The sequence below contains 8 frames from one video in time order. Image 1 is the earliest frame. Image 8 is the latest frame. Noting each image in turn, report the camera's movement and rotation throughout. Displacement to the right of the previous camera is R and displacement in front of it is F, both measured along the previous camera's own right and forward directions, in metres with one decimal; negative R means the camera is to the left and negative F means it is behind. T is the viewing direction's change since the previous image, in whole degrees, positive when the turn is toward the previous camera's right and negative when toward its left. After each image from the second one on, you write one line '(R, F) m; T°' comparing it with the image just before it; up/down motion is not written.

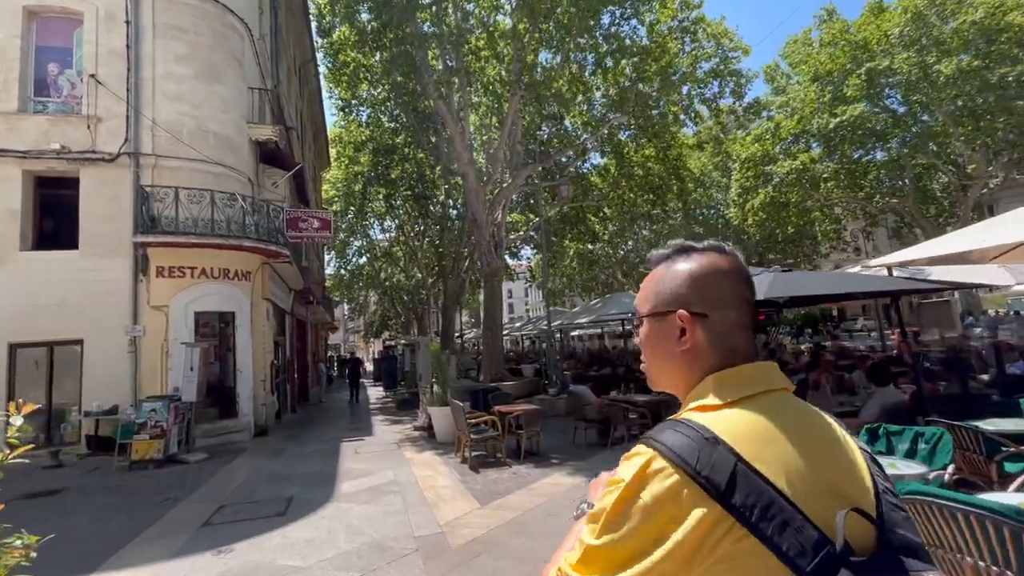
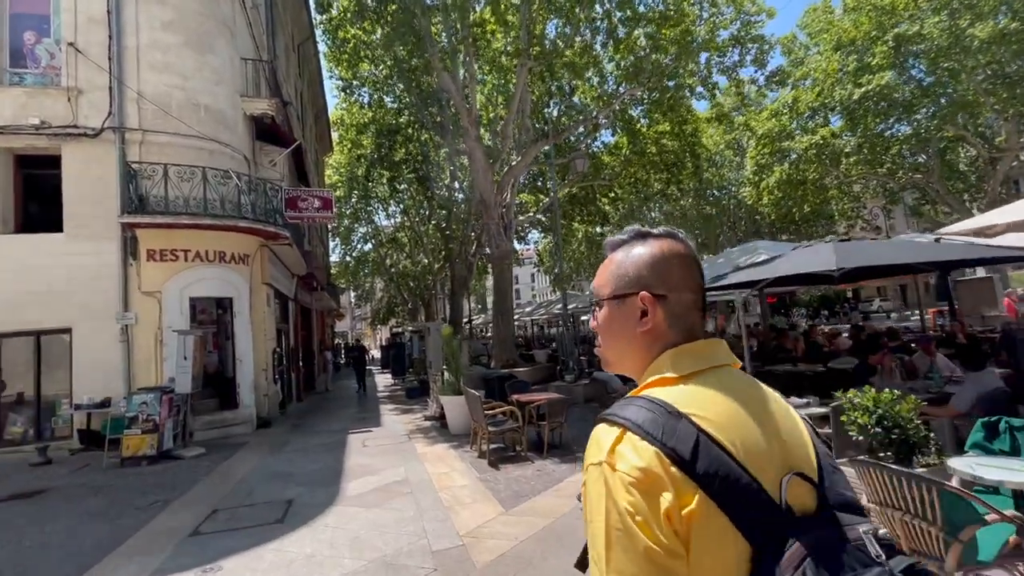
(-0.2, +0.9) m; -1°
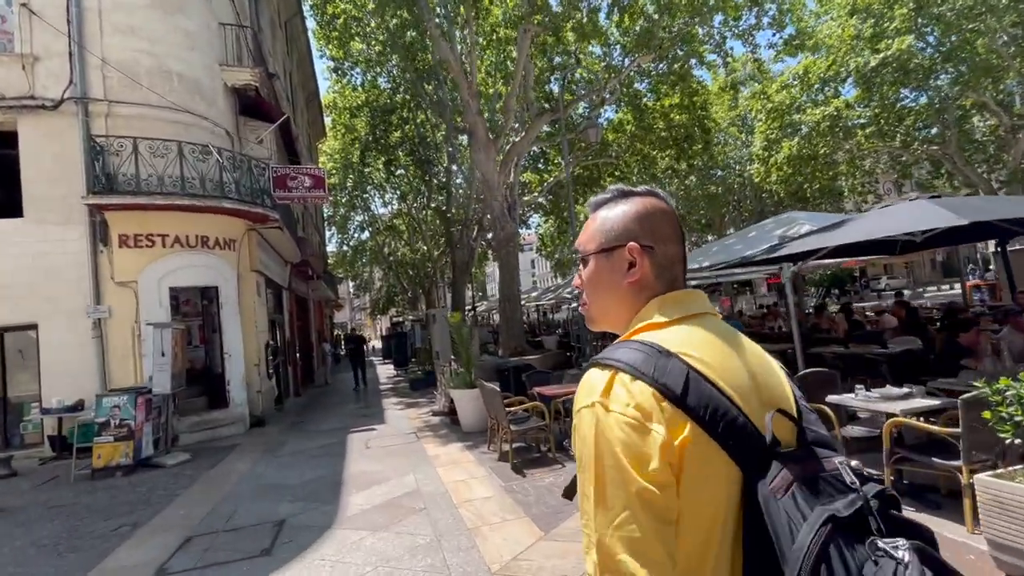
(-0.3, +1.1) m; 0°
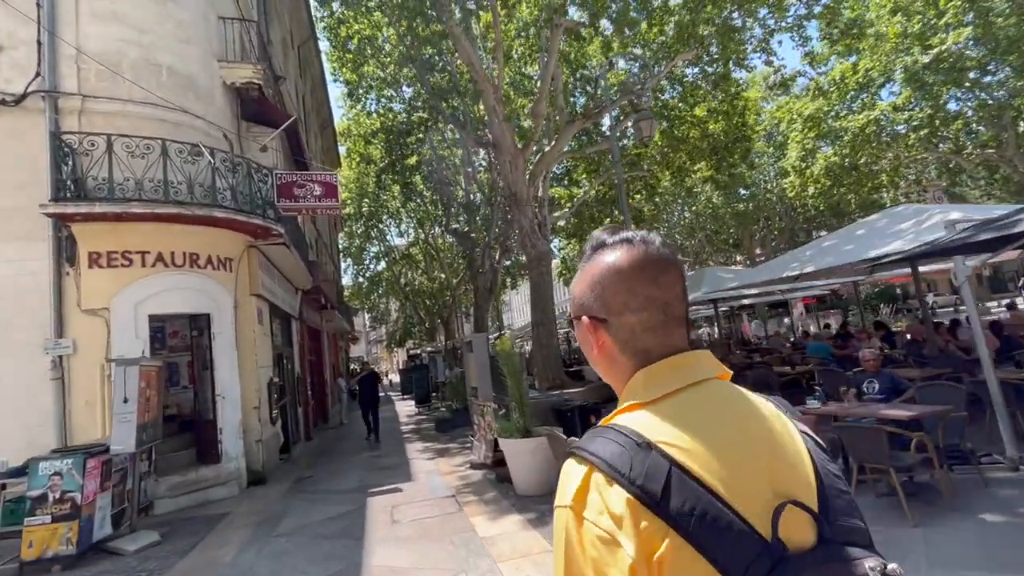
(-0.8, +2.2) m; -2°
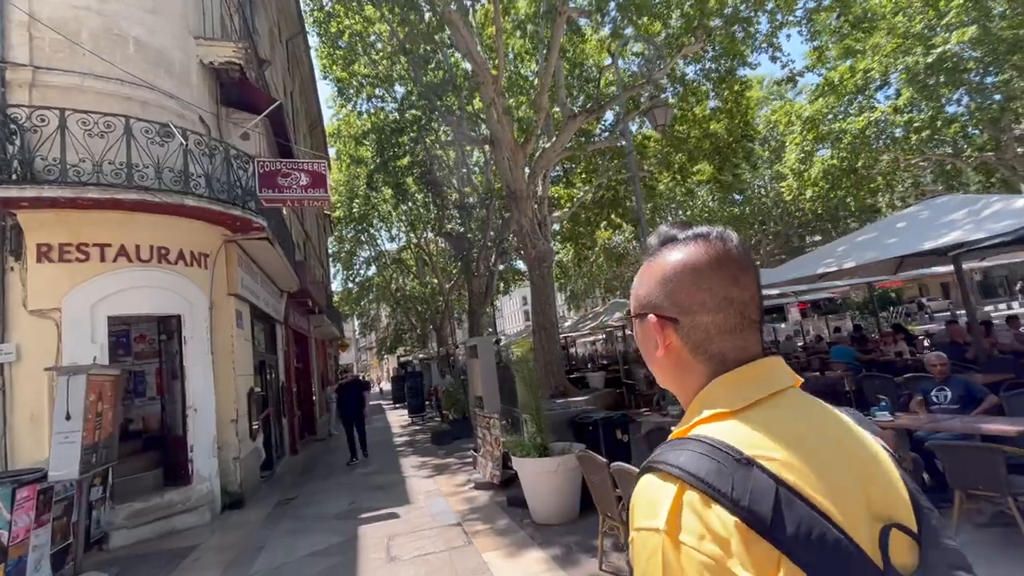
(-0.3, +1.0) m; +1°
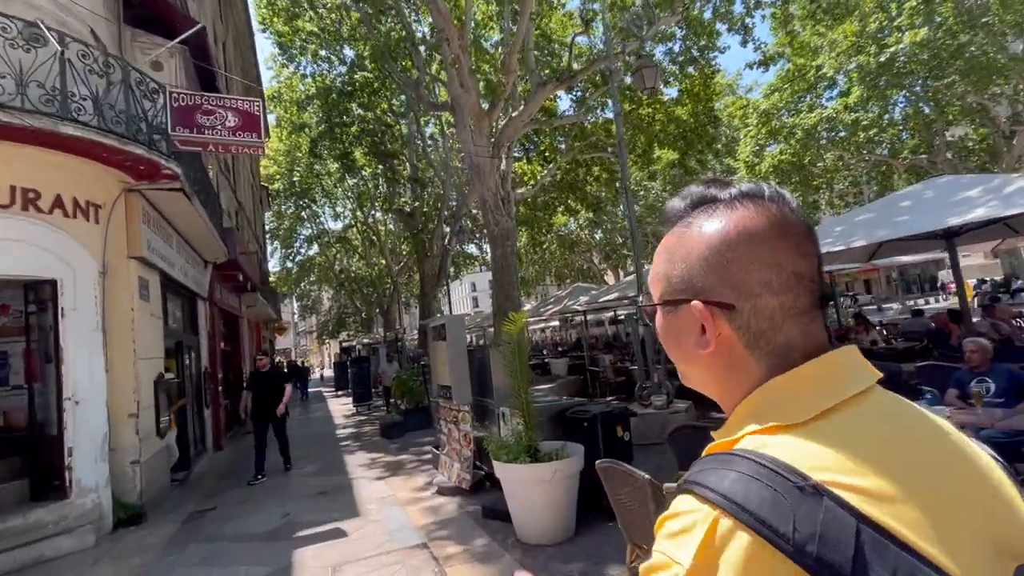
(-0.4, +1.3) m; +6°
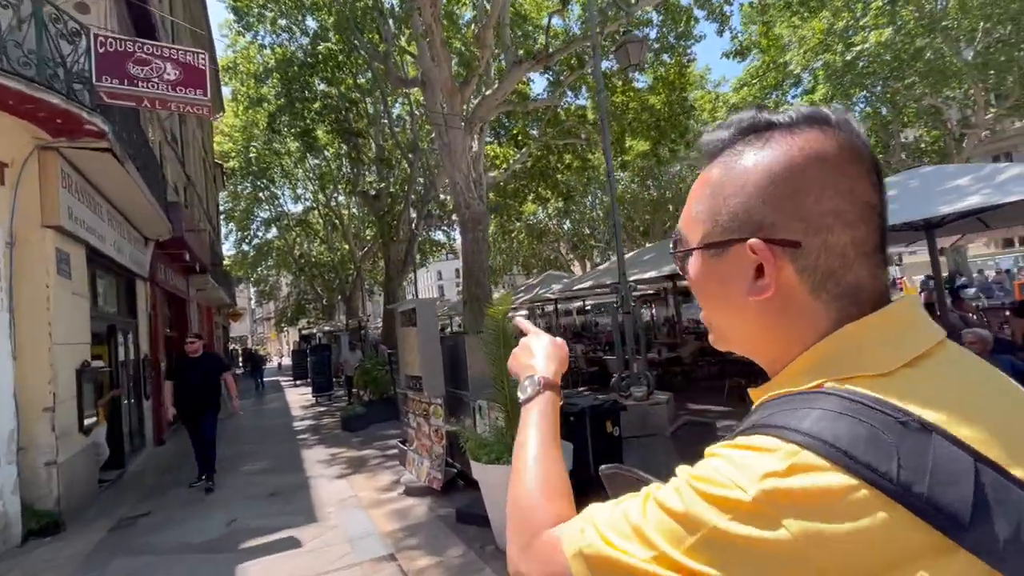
(-0.2, +0.6) m; +4°
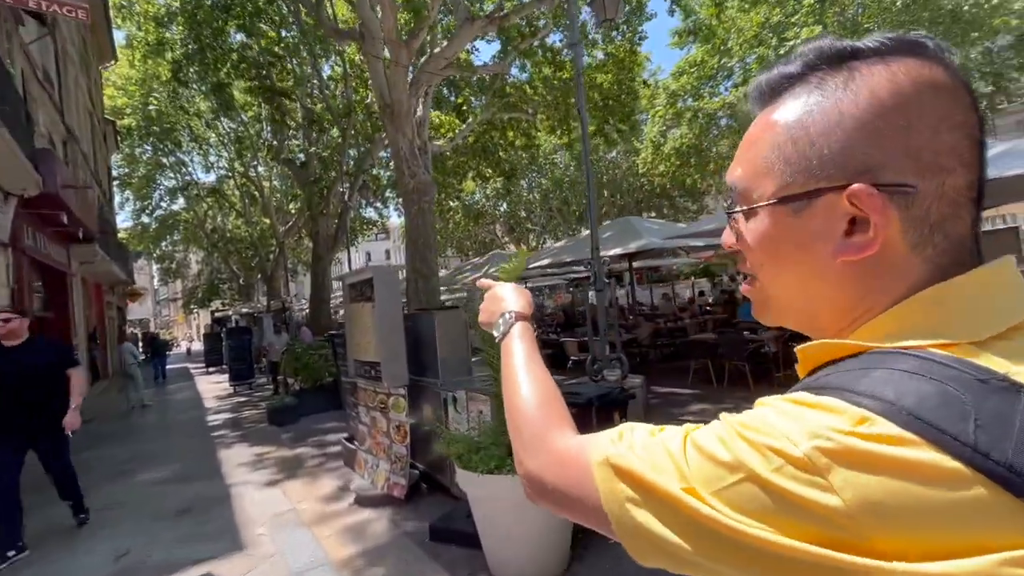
(-0.5, +1.0) m; +8°
